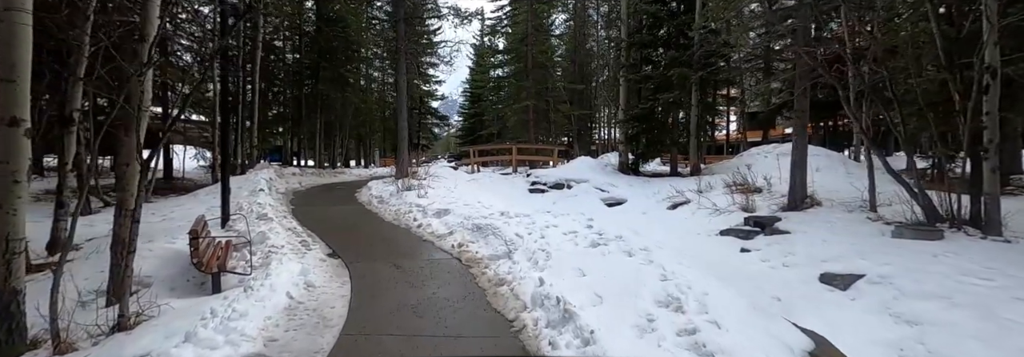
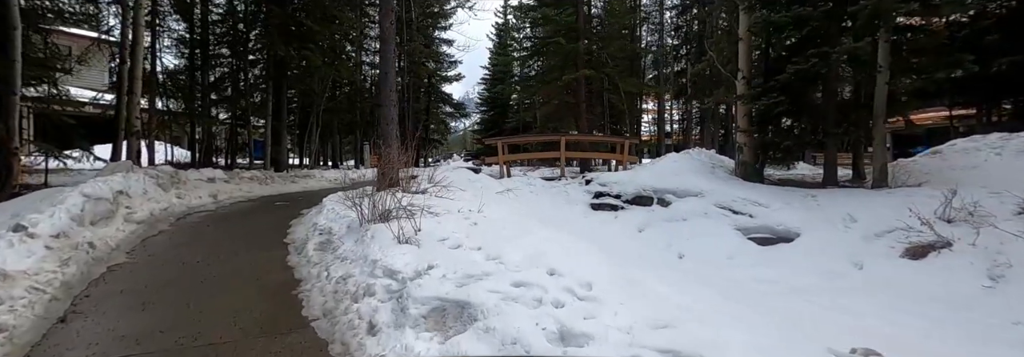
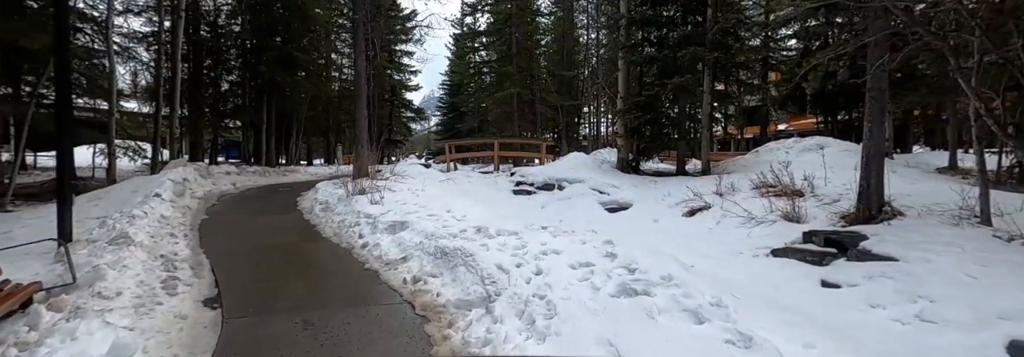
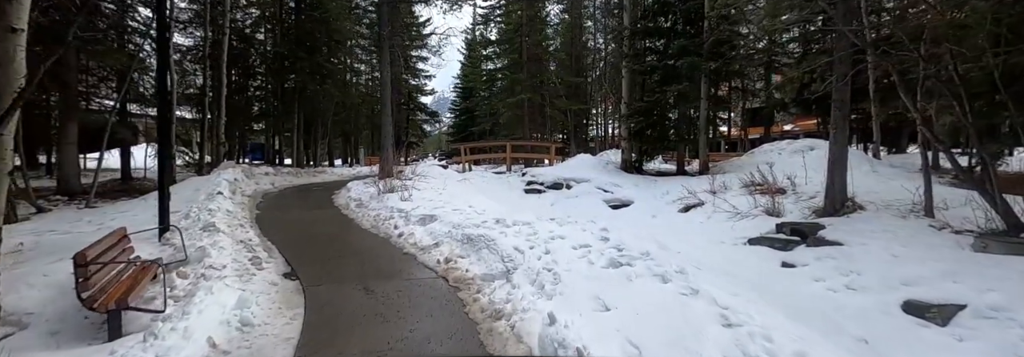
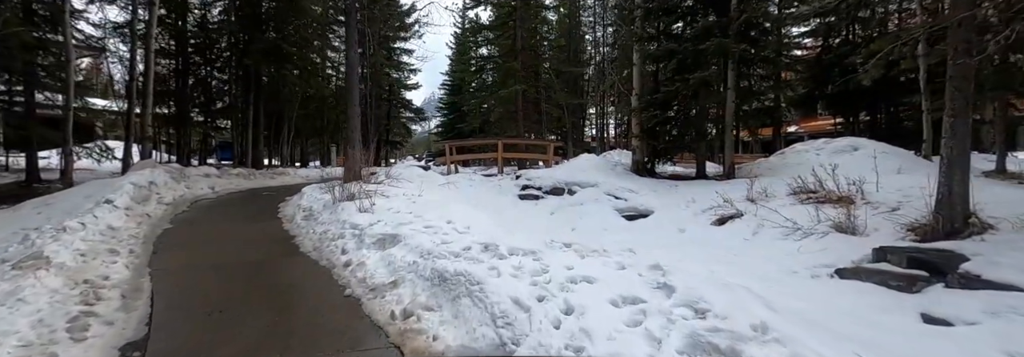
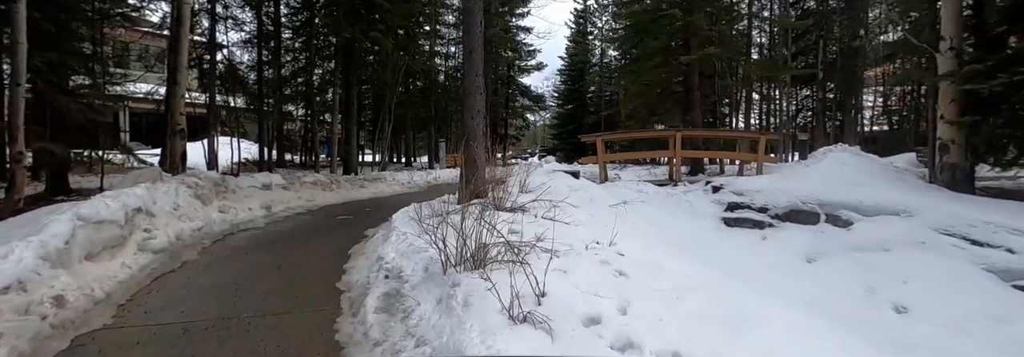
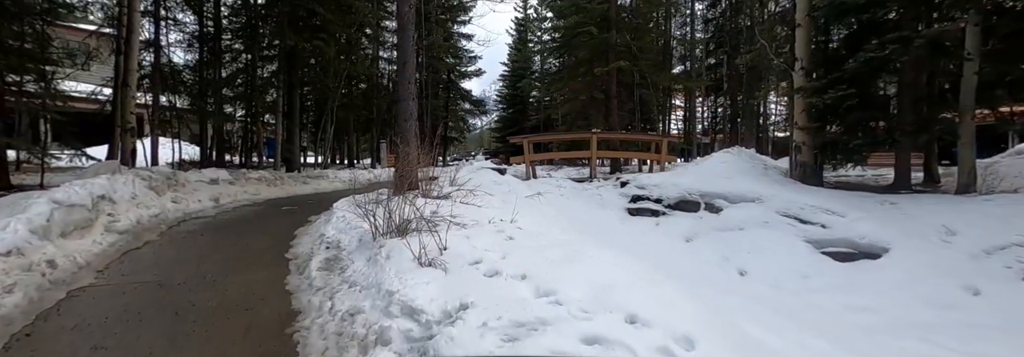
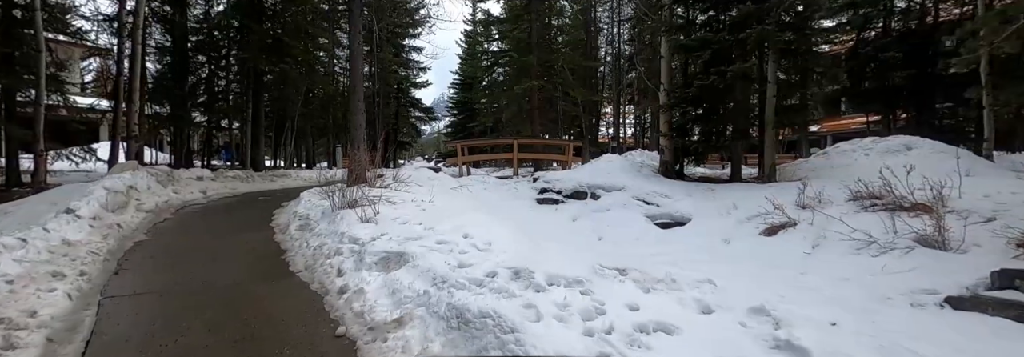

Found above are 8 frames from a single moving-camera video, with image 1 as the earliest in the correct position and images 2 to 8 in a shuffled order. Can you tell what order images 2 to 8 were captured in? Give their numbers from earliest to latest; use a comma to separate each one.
4, 3, 5, 8, 2, 7, 6
